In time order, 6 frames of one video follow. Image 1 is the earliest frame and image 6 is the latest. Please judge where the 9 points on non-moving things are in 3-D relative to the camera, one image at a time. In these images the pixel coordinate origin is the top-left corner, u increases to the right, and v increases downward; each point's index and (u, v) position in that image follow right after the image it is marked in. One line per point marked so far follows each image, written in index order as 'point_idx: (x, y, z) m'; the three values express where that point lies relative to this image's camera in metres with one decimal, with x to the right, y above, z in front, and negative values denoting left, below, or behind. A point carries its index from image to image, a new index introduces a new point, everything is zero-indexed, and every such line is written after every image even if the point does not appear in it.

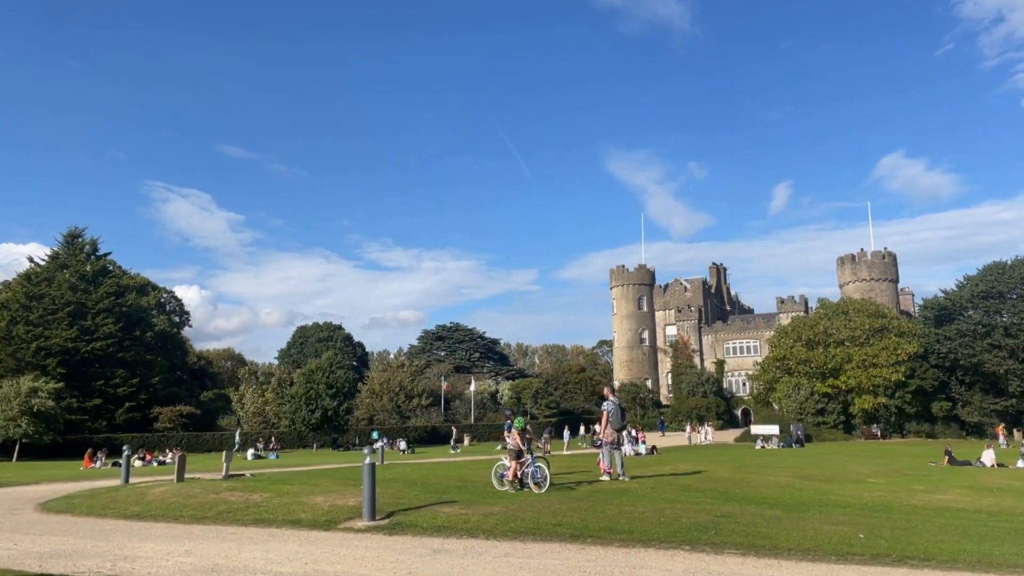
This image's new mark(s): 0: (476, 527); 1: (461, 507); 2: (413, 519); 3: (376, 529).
0: (-0.4, -3.1, +10.0) m
1: (-0.7, -3.2, +11.6) m
2: (-1.4, -3.2, +10.9) m
3: (-1.8, -3.2, +10.5) m
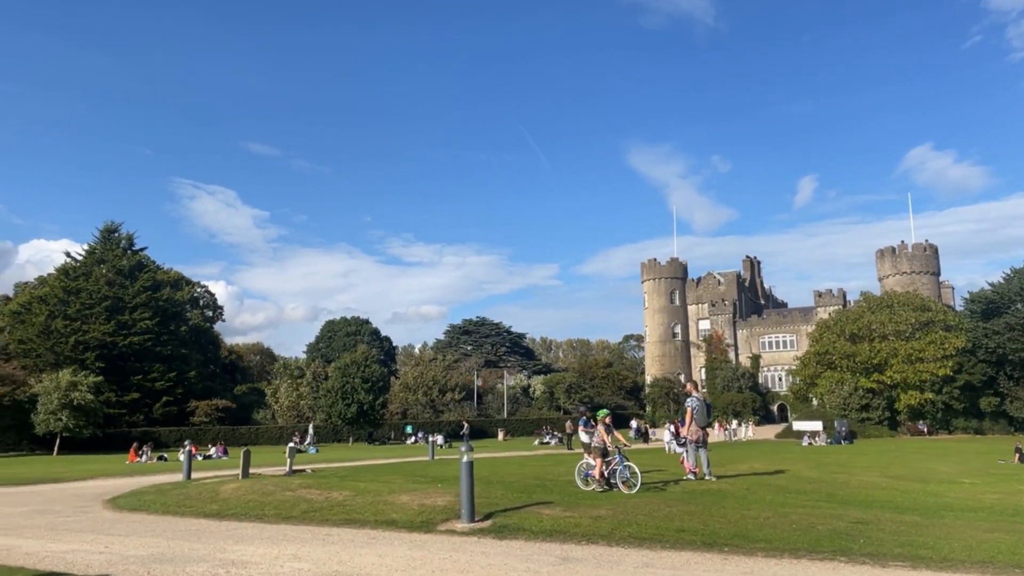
0: (+1.0, -2.9, +9.4) m
1: (+0.7, -3.1, +10.9) m
2: (+0.1, -3.1, +10.3) m
3: (-0.4, -3.1, +9.9) m
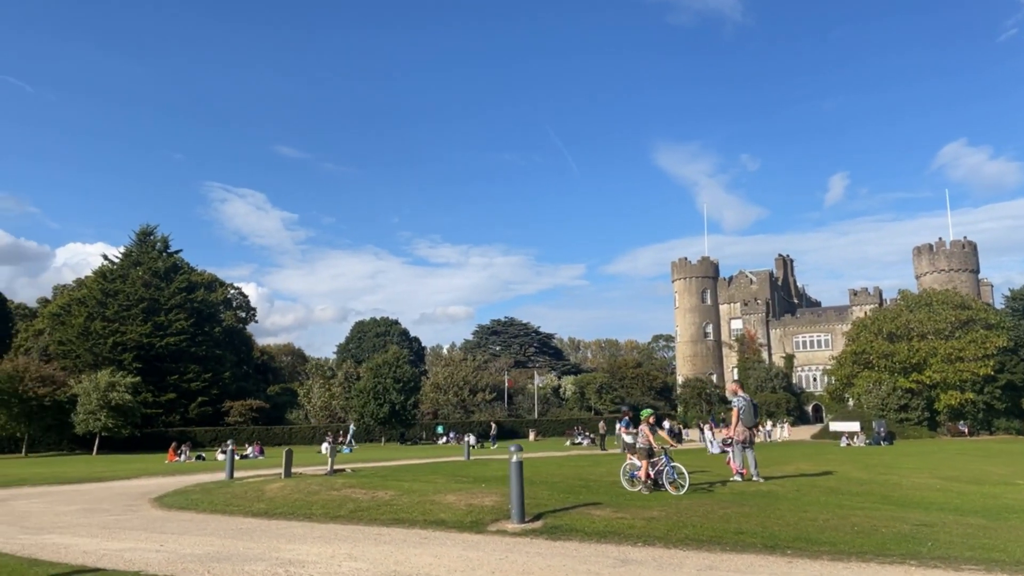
0: (+1.6, -2.9, +9.2) m
1: (+1.4, -3.1, +10.8) m
2: (+0.7, -3.0, +10.1) m
3: (+0.3, -3.1, +9.8) m
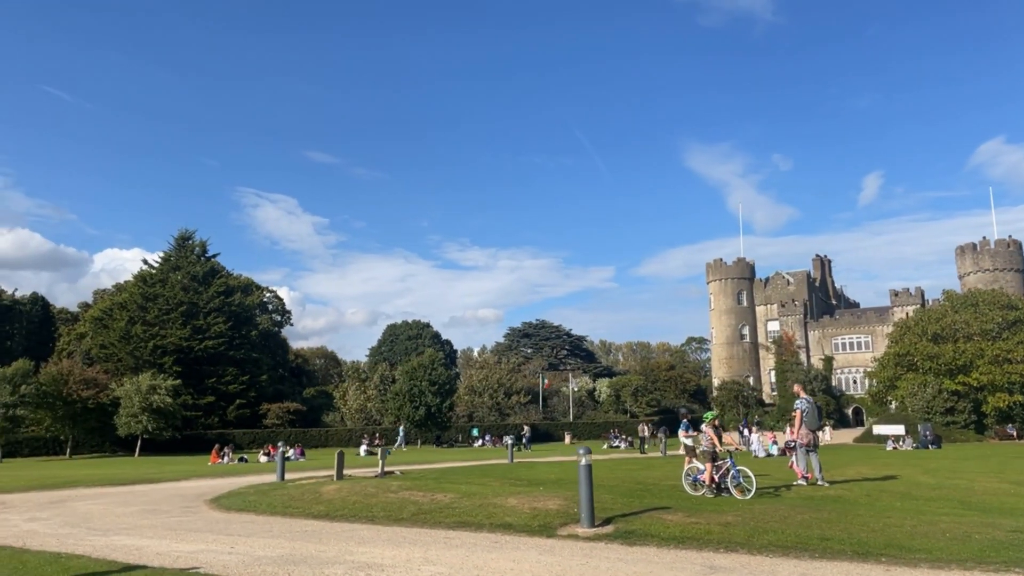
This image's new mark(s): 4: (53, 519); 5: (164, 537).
0: (+2.5, -2.9, +8.9) m
1: (+2.3, -3.0, +10.5) m
2: (+1.6, -3.0, +9.9) m
3: (+1.1, -3.0, +9.5) m
4: (-8.2, -4.1, +14.0) m
5: (-4.8, -3.4, +10.7) m
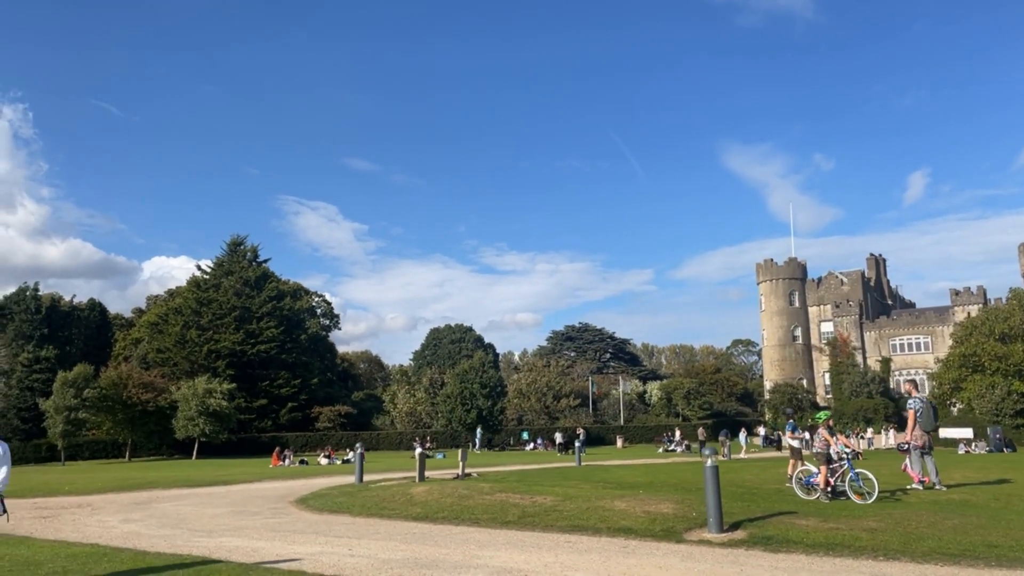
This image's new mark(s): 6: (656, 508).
0: (+3.9, -2.7, +8.3) m
1: (+3.9, -2.9, +9.9) m
2: (+3.1, -2.9, +9.3) m
3: (+2.6, -2.9, +9.0) m
4: (-6.5, -4.1, +13.9) m
5: (-3.2, -3.4, +10.5) m
6: (+2.1, -3.2, +11.3) m
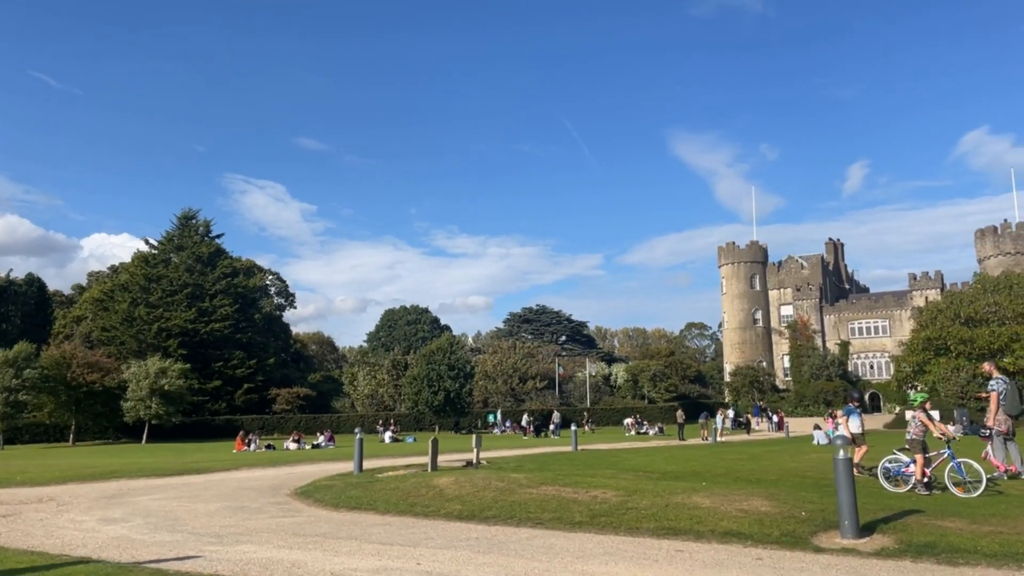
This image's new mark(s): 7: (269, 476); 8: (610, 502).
0: (+5.0, -2.3, +6.8) m
1: (+4.8, -2.5, +8.4) m
2: (+4.1, -2.5, +7.8) m
3: (+3.7, -2.5, +7.4) m
4: (-5.8, -3.5, +11.8) m
5: (-2.3, -2.8, +8.6) m
6: (+2.9, -2.7, +9.7) m
7: (-5.7, -4.4, +18.3) m
8: (+1.3, -2.9, +10.5) m
